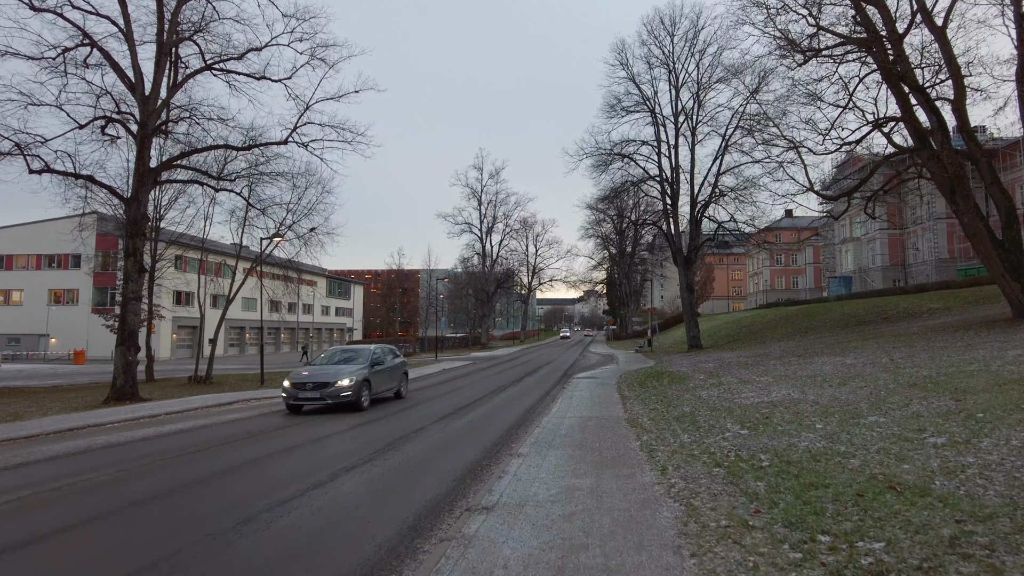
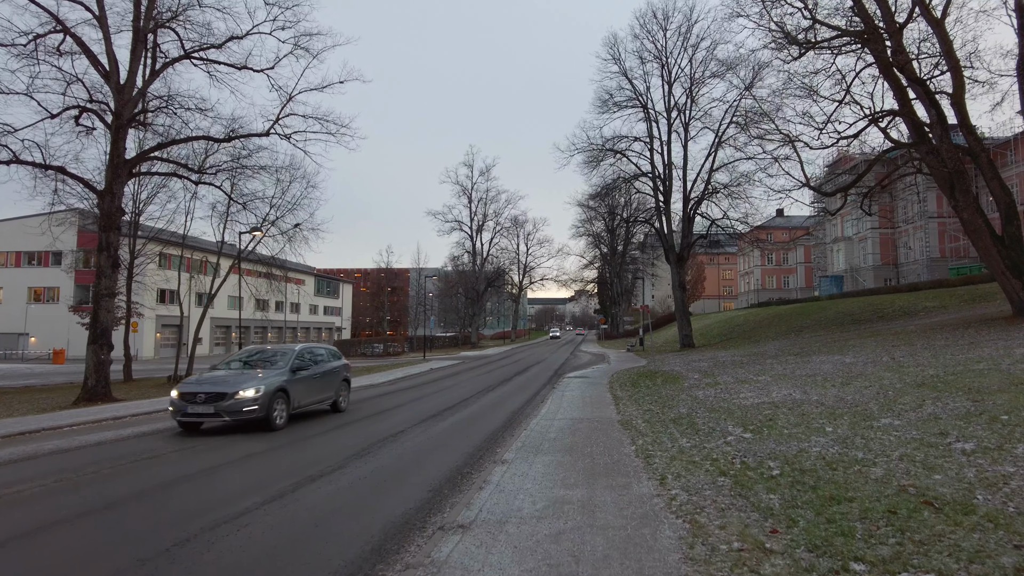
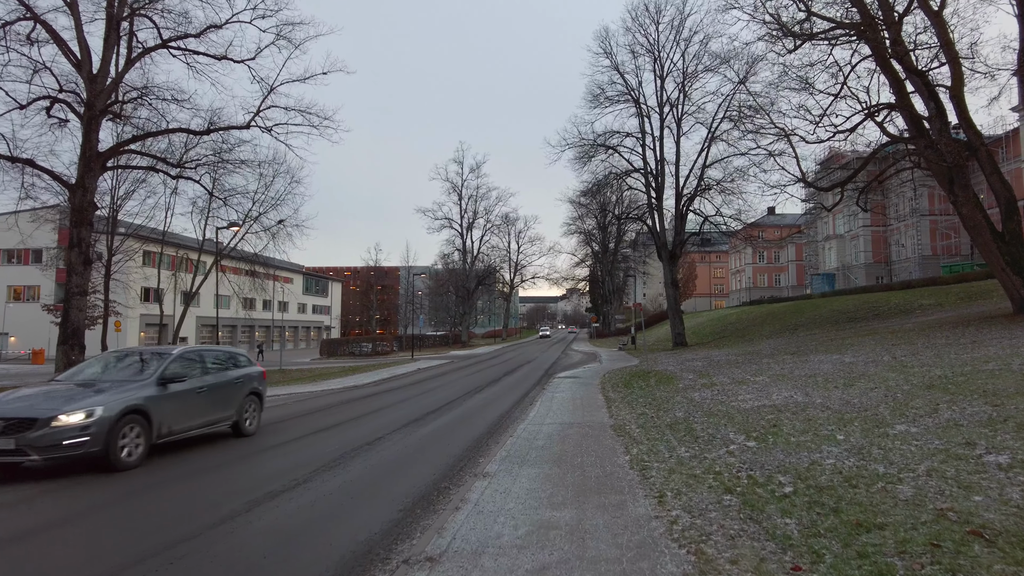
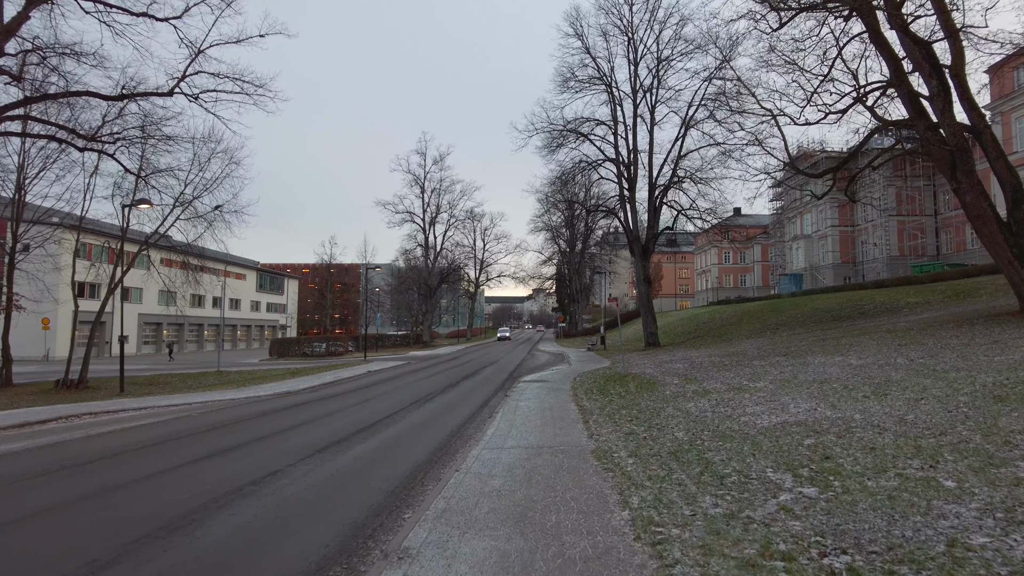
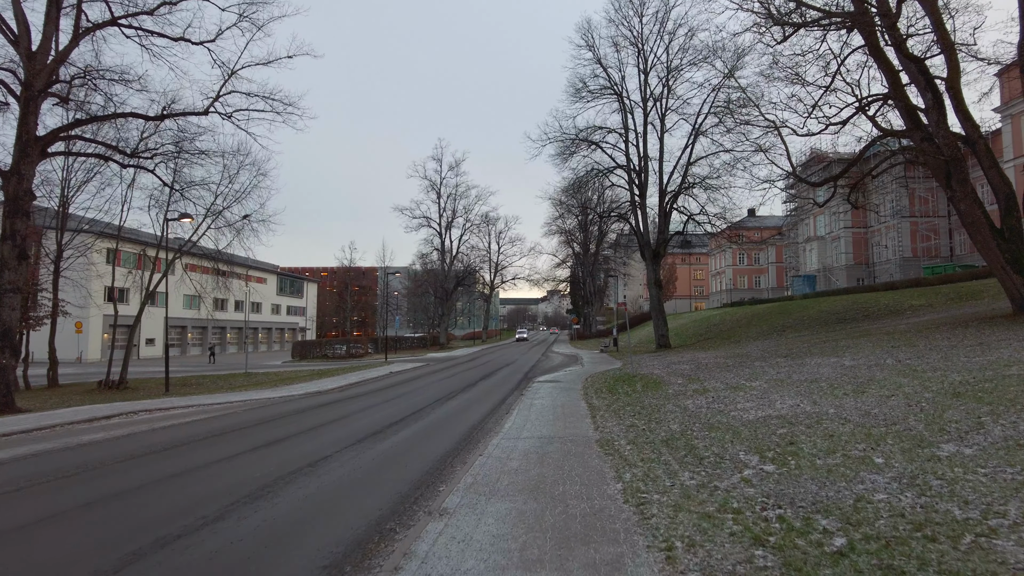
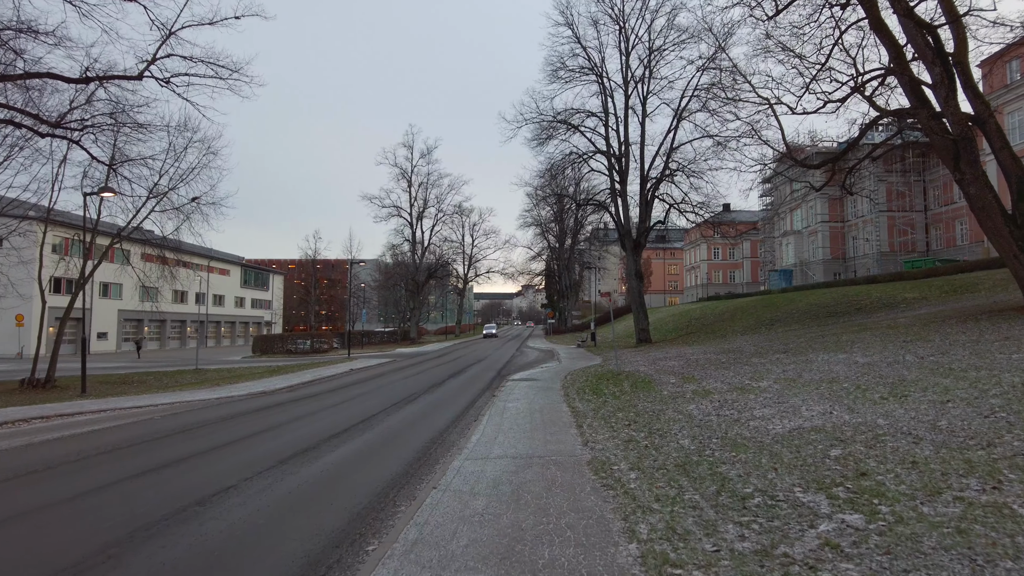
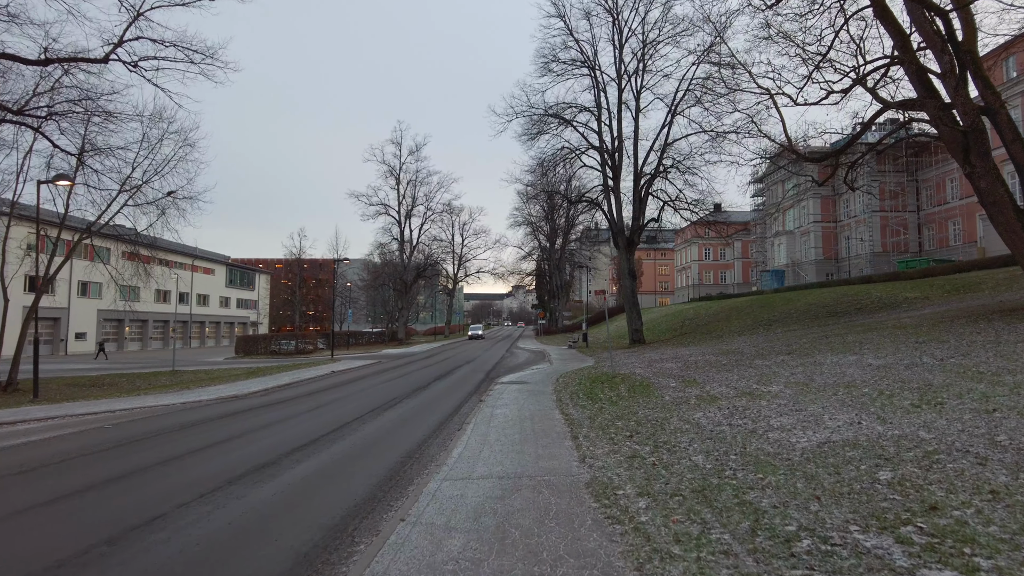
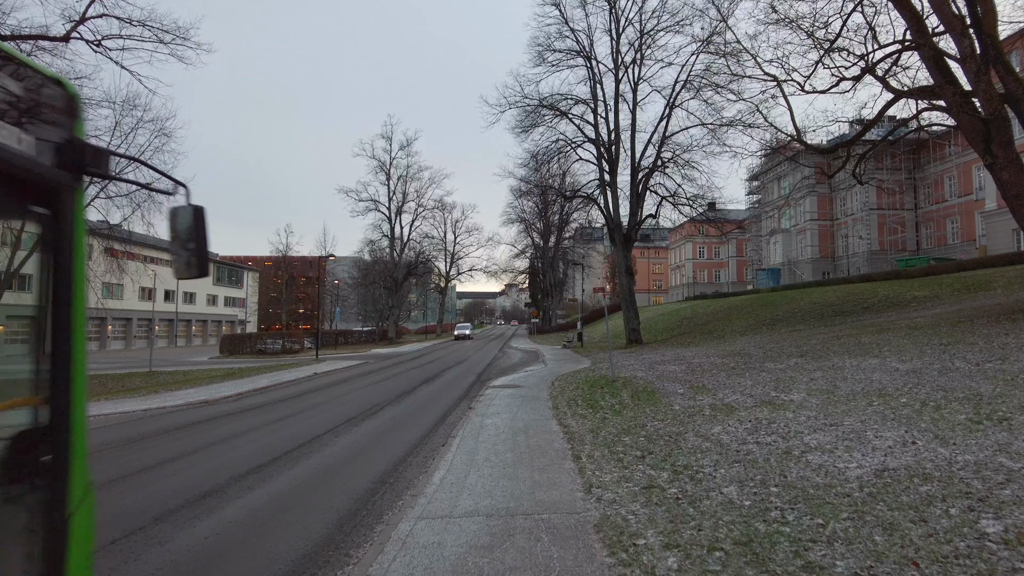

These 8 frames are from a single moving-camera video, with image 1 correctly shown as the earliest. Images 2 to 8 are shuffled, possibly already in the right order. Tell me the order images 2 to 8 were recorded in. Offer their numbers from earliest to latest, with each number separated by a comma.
2, 3, 5, 4, 6, 7, 8
